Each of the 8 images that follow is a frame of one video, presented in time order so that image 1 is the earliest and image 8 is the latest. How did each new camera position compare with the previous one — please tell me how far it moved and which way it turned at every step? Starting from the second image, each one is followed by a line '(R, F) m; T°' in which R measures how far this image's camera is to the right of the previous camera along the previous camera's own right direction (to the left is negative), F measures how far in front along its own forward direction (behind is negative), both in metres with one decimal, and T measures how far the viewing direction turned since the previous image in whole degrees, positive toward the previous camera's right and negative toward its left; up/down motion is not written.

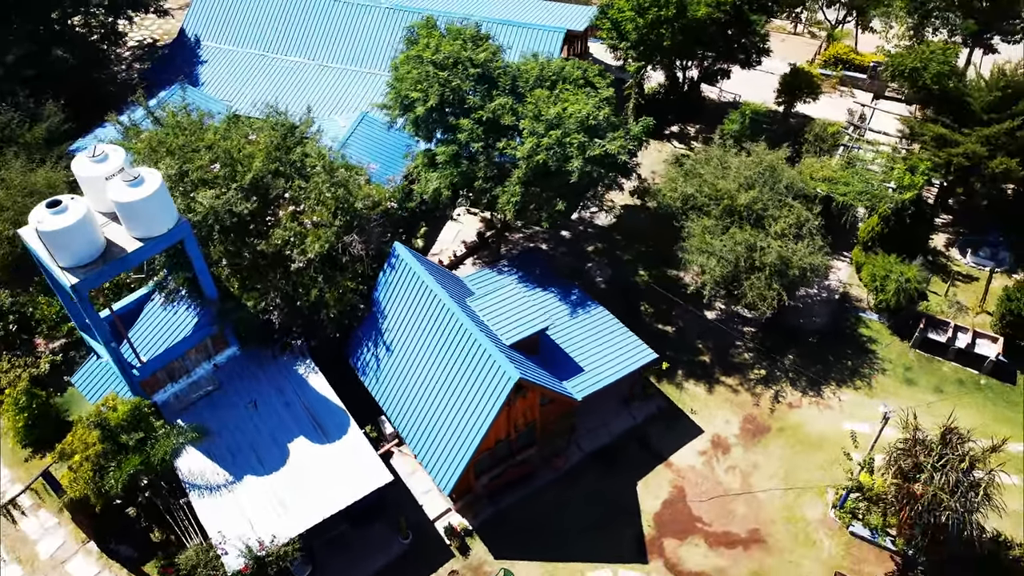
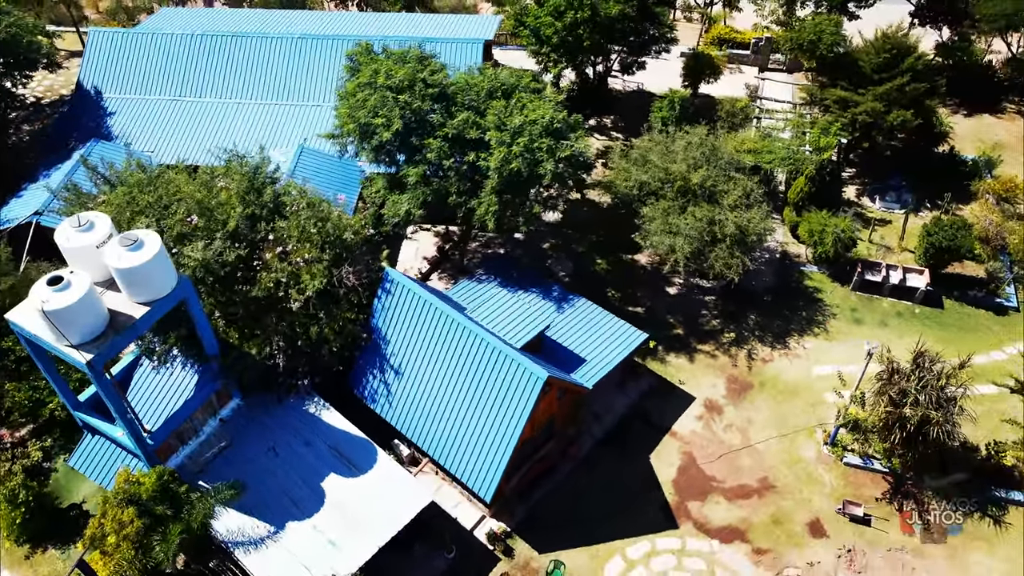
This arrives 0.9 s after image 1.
(-3.0, -0.4) m; +9°
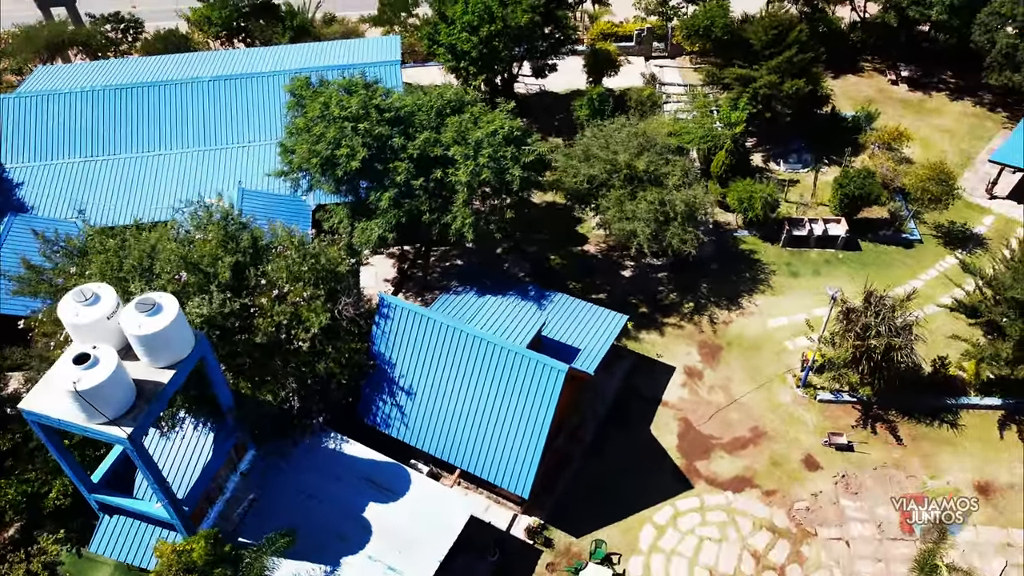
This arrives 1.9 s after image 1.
(-3.2, -0.5) m; +10°
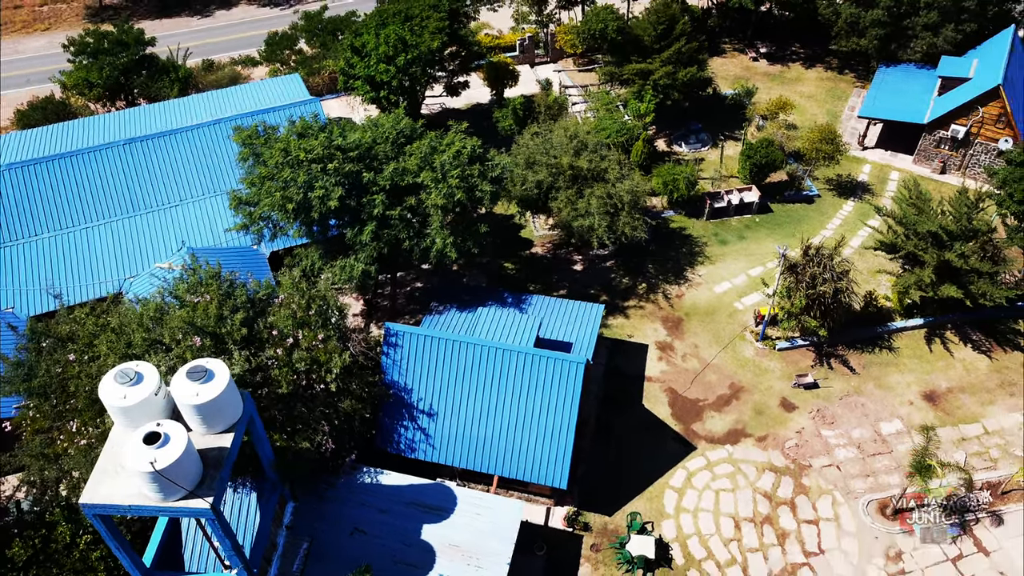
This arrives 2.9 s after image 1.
(-3.6, -0.7) m; +10°
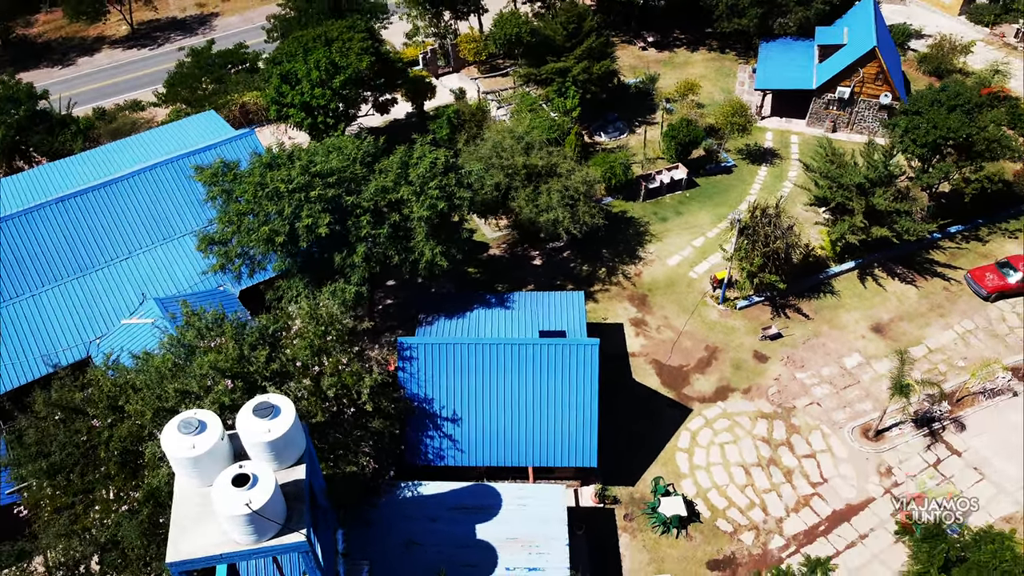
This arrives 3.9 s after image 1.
(-3.5, -0.4) m; +9°
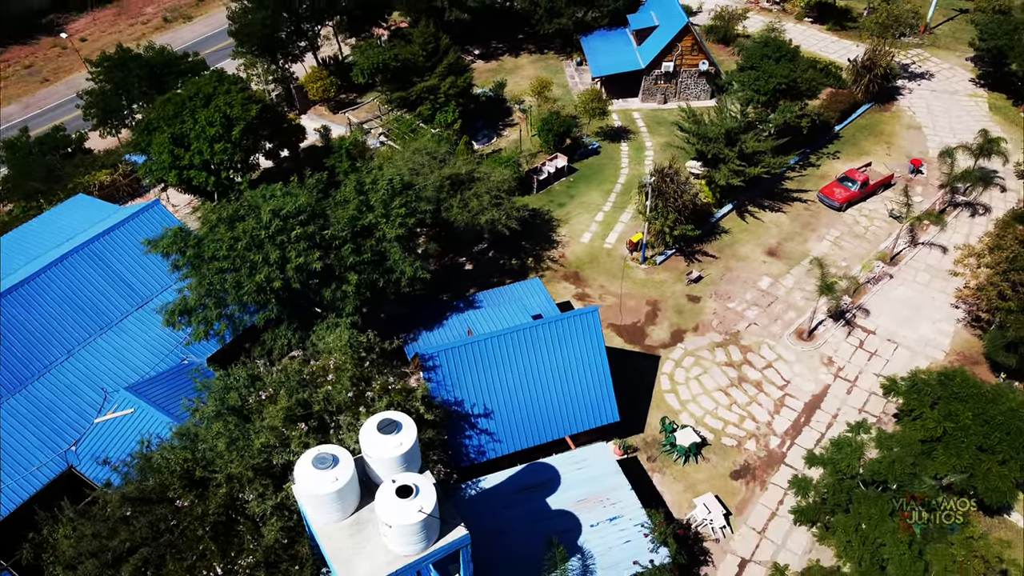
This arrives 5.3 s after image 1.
(-5.8, -0.6) m; +15°
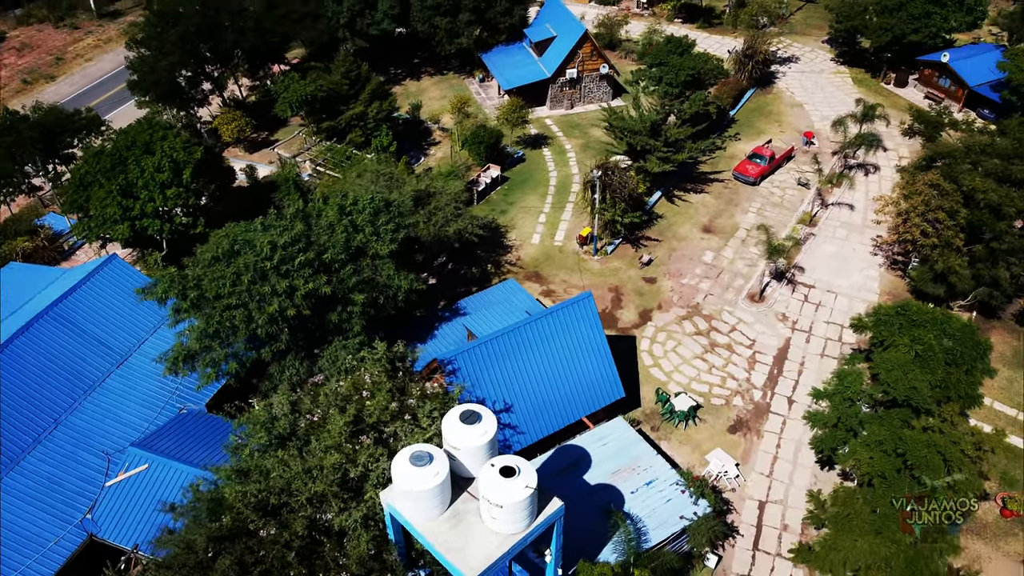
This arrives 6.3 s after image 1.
(-3.8, -0.6) m; +10°
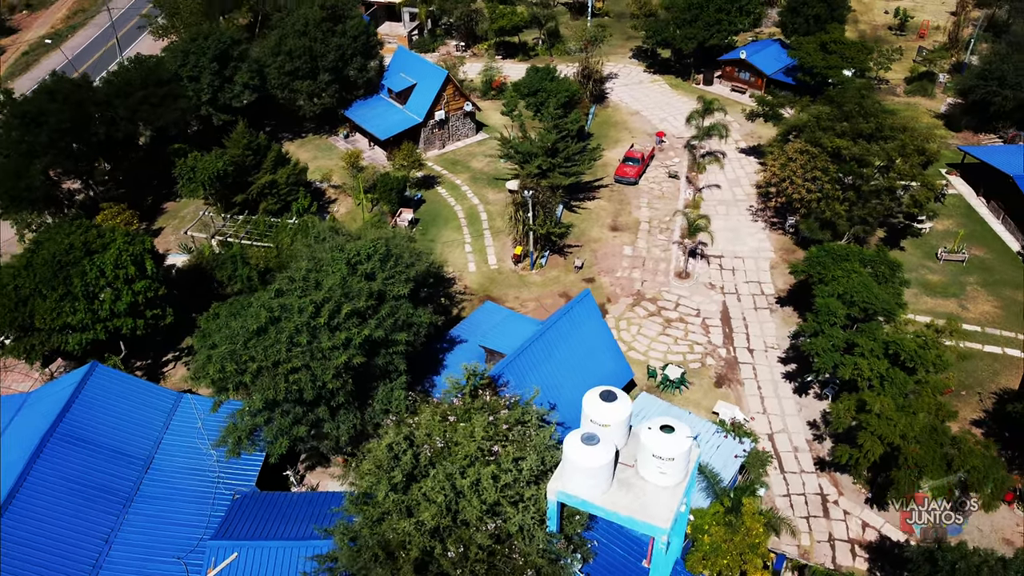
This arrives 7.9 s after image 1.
(-7.1, -0.8) m; +16°
